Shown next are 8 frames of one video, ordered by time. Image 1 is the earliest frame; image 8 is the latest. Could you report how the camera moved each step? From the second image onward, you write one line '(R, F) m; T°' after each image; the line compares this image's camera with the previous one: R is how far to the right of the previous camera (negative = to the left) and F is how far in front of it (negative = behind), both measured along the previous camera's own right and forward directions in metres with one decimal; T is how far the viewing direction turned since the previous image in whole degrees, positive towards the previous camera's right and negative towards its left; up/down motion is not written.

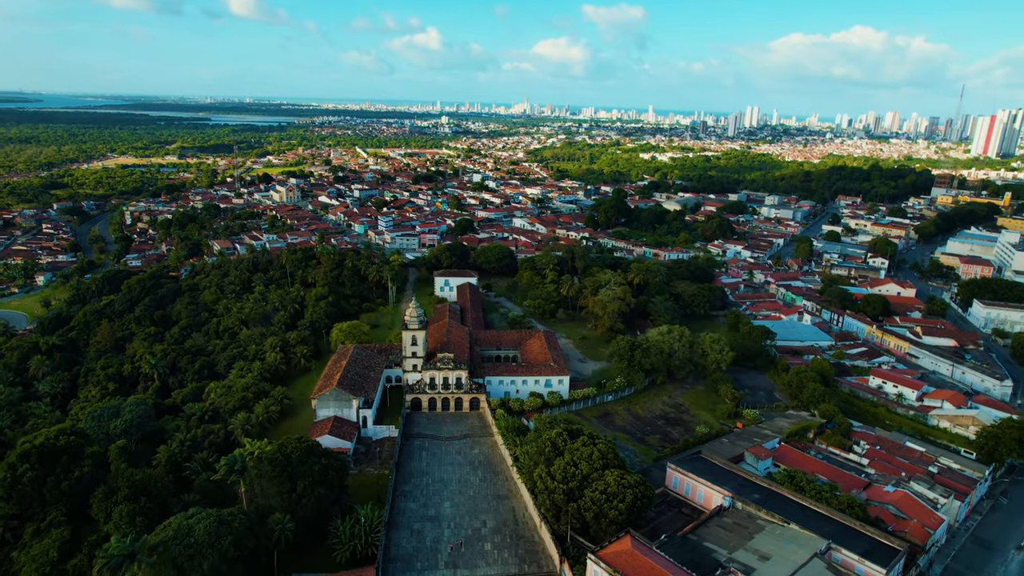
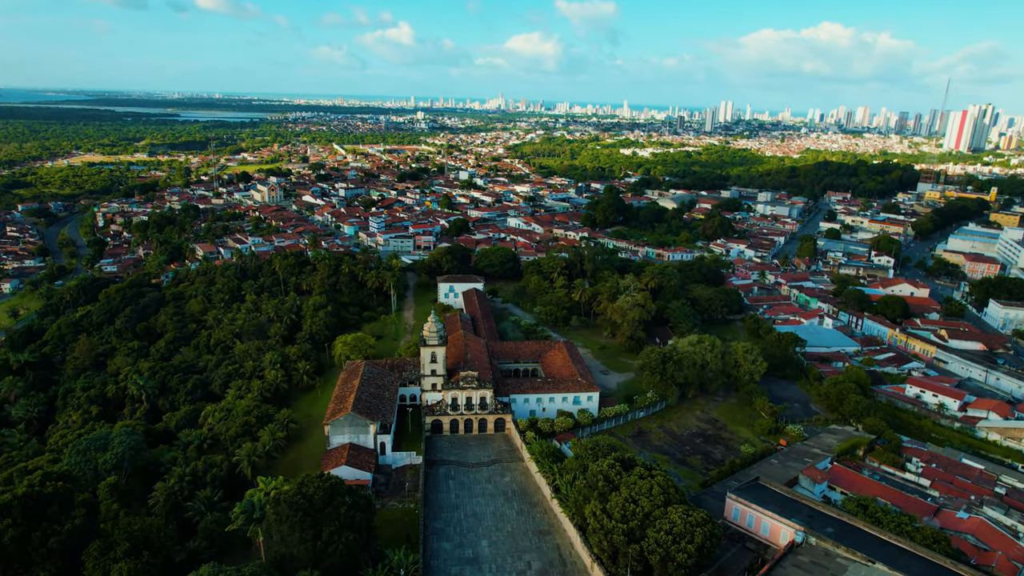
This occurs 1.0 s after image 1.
(-2.1, +2.2) m; +2°
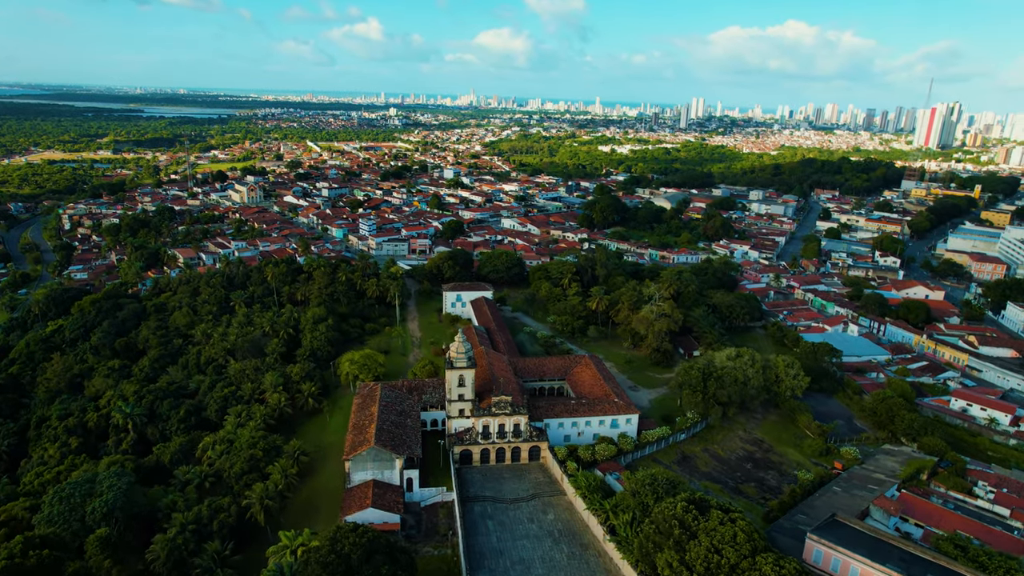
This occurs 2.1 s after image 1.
(-2.3, +2.4) m; +2°
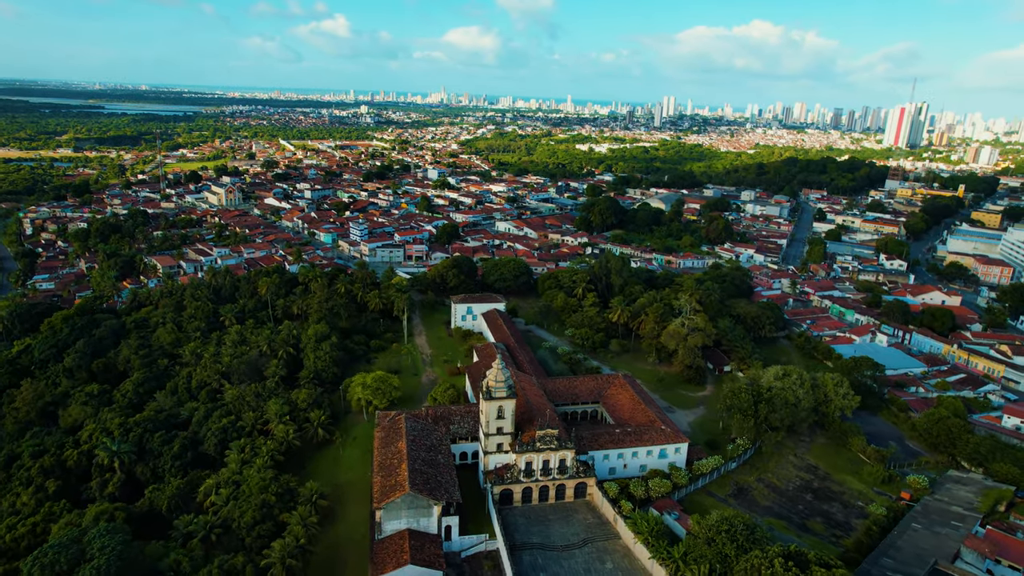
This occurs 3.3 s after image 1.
(-2.4, +2.4) m; +3°
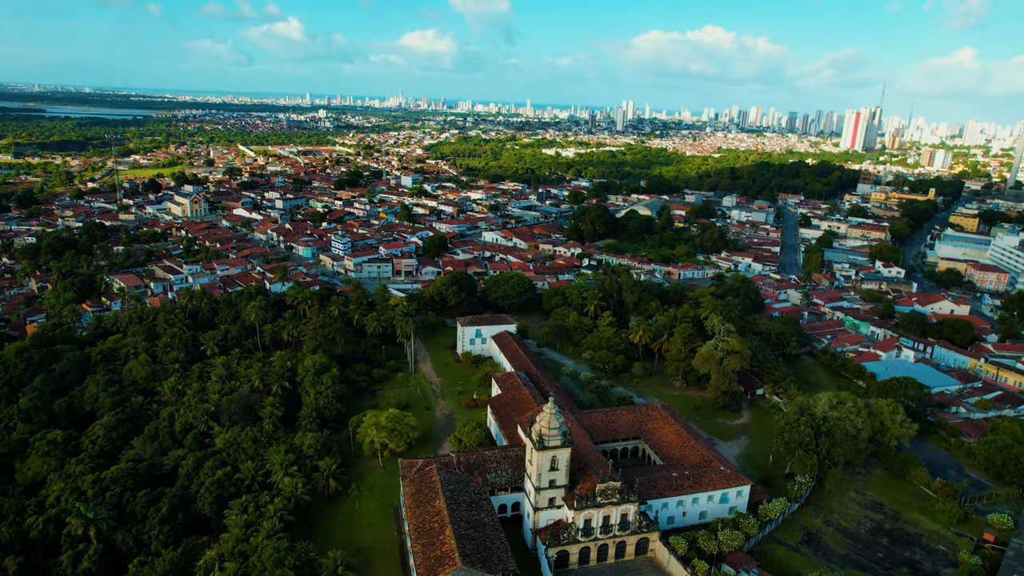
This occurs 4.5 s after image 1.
(-2.7, +2.7) m; +4°
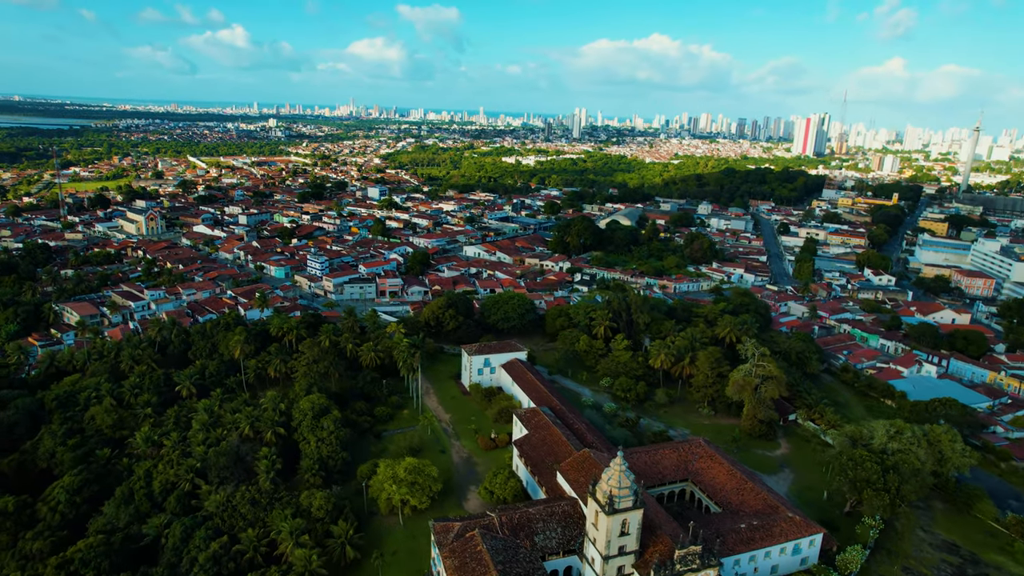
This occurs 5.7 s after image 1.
(-2.7, +2.7) m; +4°
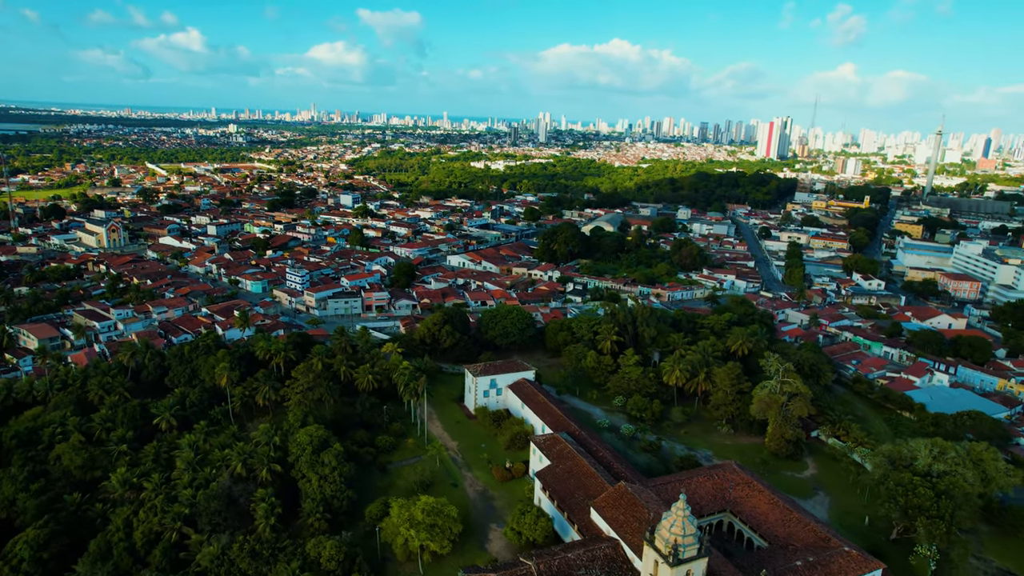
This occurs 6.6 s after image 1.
(-1.9, +1.9) m; +3°
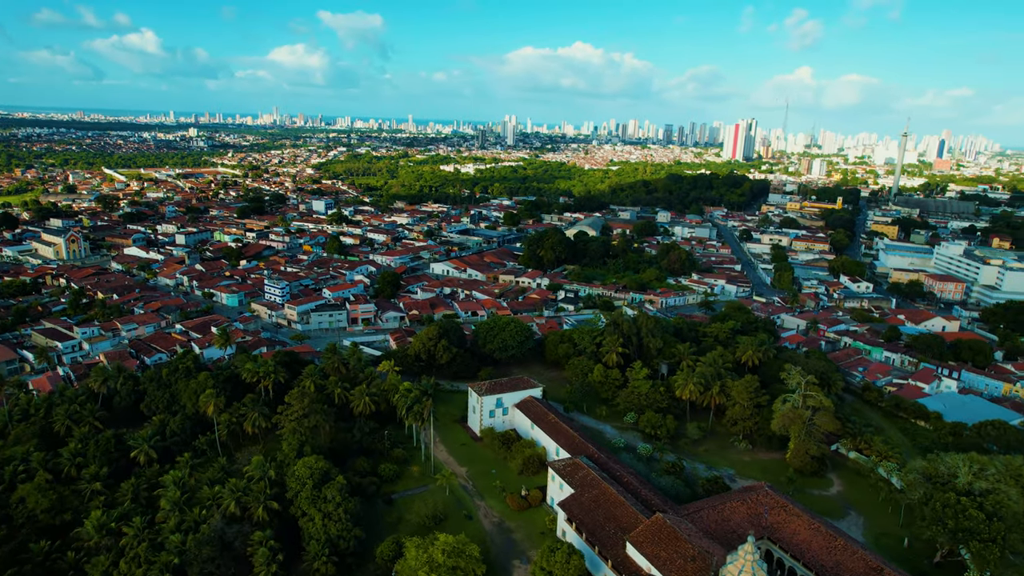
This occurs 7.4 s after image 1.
(-1.7, +1.7) m; +3°
